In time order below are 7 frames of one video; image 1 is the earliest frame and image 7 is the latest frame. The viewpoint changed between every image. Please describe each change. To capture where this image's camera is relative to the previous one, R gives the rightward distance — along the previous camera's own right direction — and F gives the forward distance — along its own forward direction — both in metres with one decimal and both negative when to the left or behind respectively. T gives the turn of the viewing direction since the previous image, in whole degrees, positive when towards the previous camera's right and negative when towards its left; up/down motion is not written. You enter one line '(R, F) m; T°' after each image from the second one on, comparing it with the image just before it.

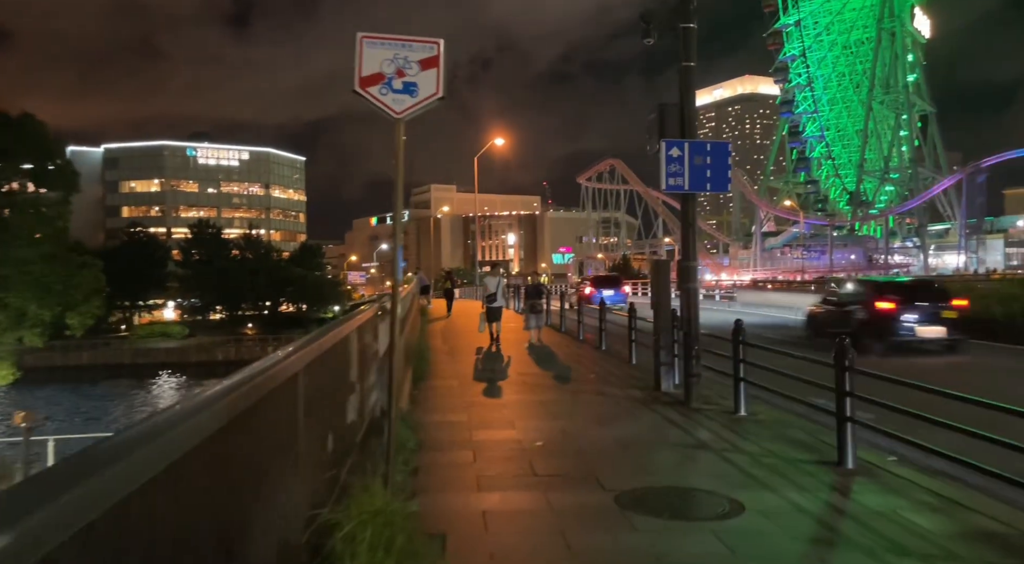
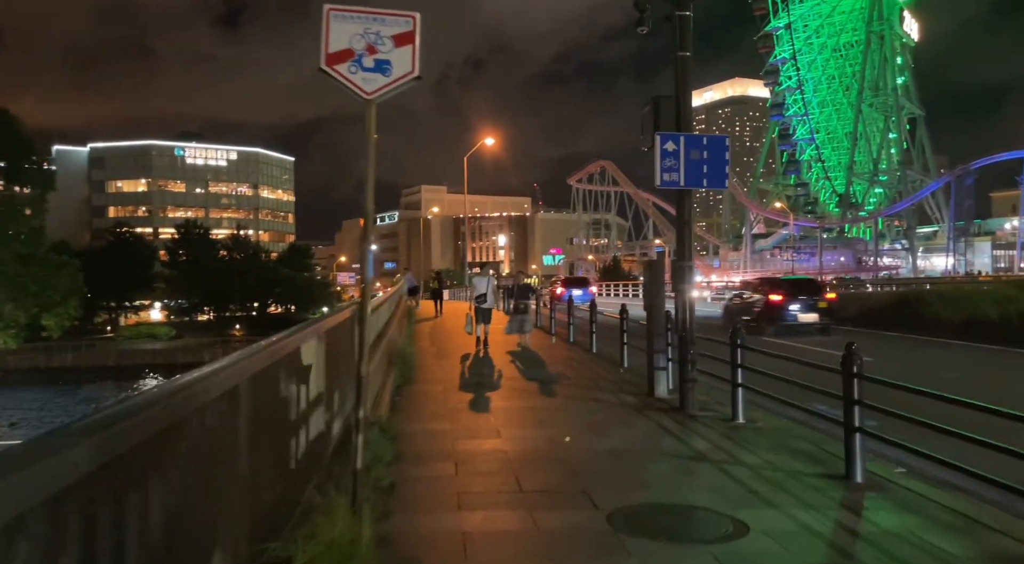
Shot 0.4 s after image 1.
(+0.1, +0.5) m; +1°
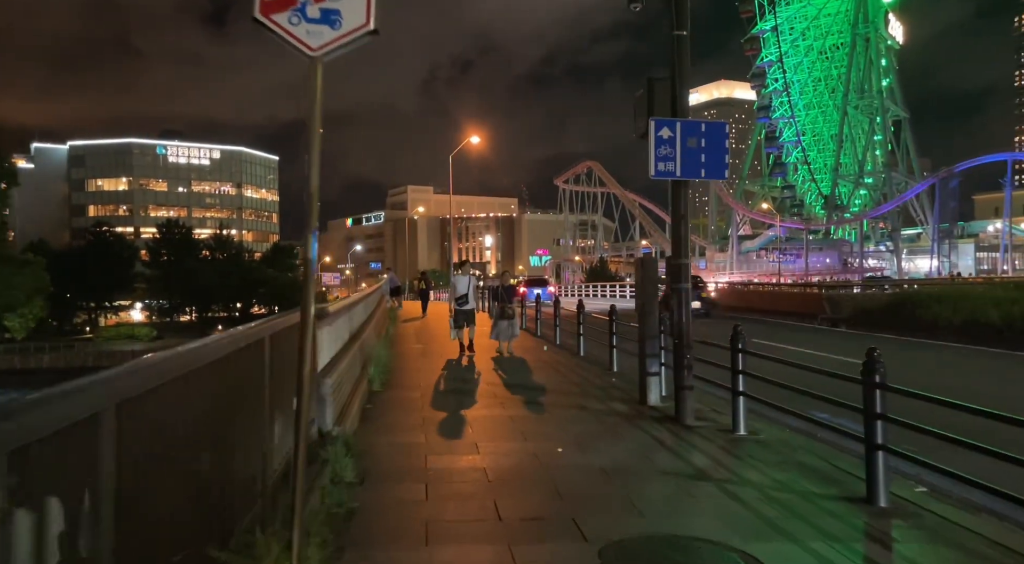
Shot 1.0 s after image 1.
(+0.1, +0.8) m; +1°
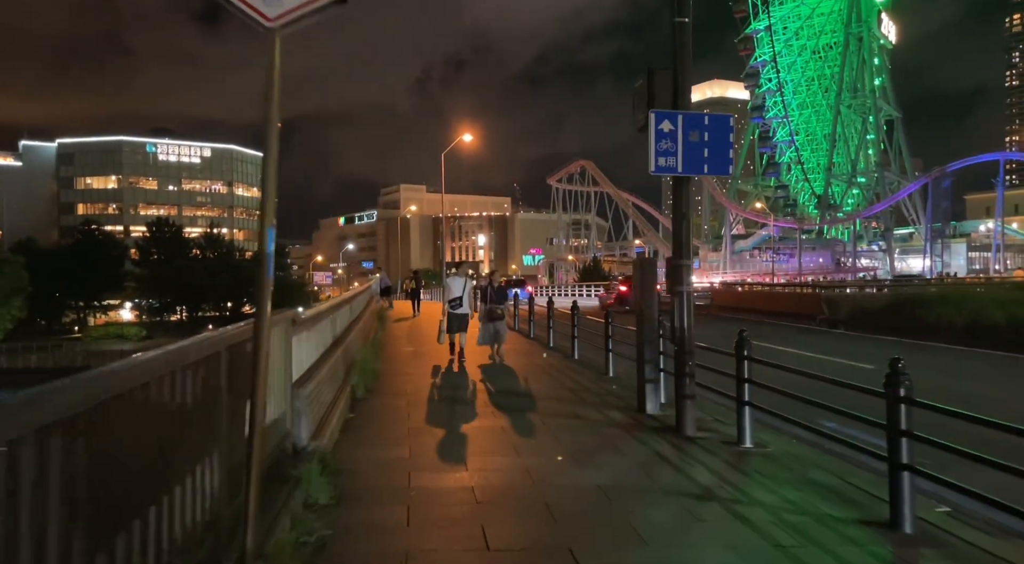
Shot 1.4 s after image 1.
(0.0, +0.5) m; +1°
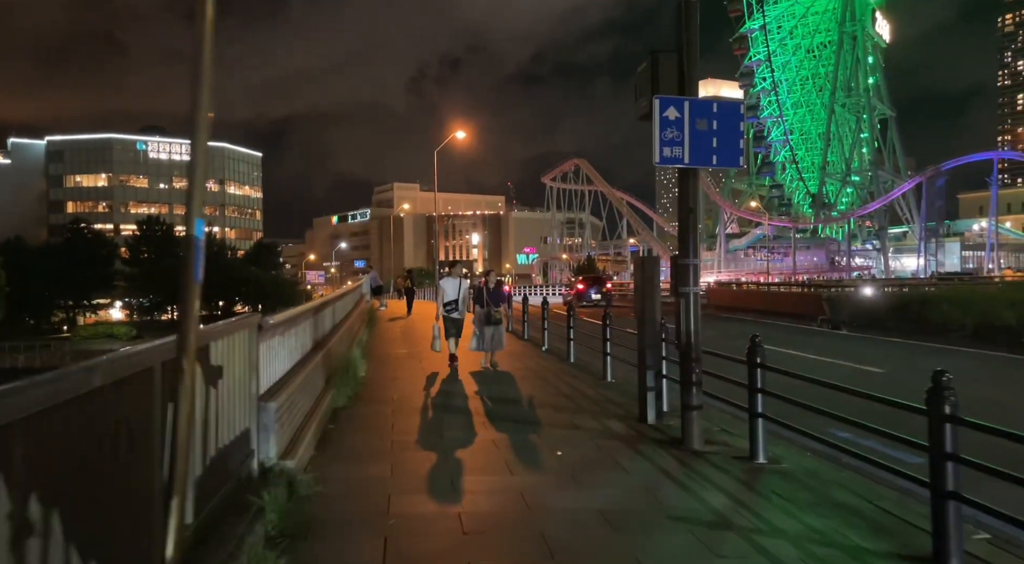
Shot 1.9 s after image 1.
(0.0, +0.7) m; +1°
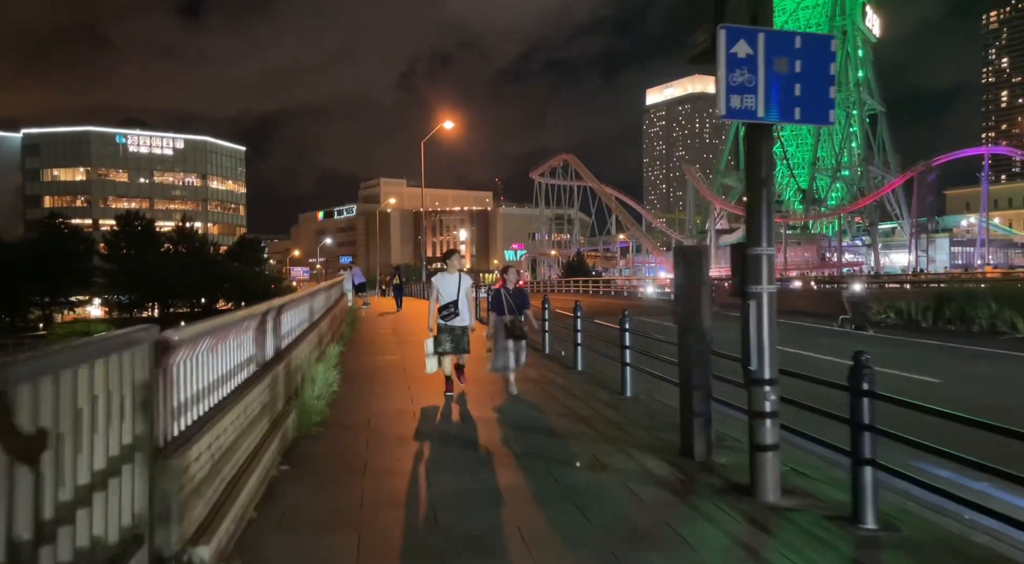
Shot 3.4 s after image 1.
(-0.2, +2.0) m; +1°
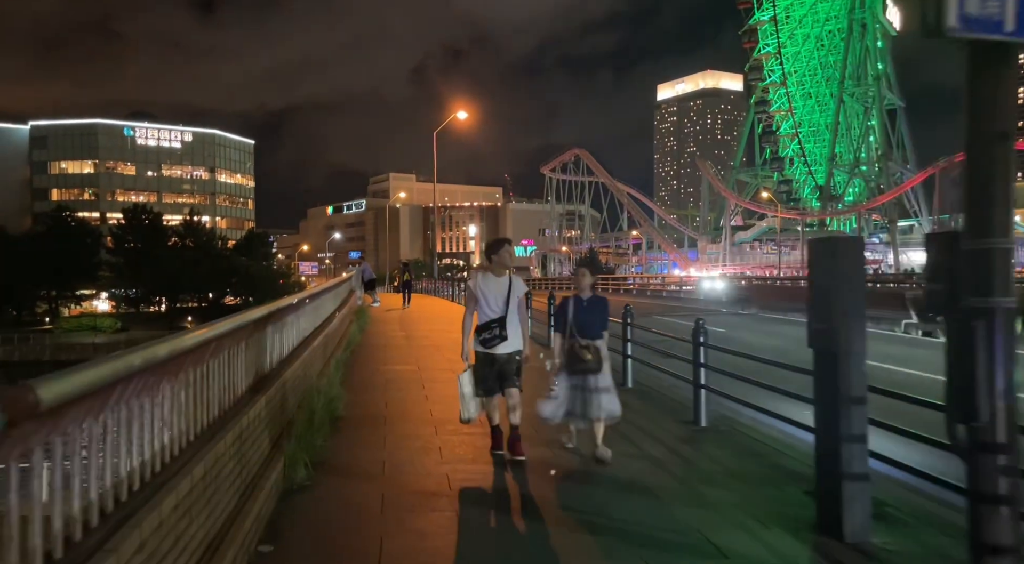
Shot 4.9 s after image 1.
(-0.5, +2.0) m; -1°
